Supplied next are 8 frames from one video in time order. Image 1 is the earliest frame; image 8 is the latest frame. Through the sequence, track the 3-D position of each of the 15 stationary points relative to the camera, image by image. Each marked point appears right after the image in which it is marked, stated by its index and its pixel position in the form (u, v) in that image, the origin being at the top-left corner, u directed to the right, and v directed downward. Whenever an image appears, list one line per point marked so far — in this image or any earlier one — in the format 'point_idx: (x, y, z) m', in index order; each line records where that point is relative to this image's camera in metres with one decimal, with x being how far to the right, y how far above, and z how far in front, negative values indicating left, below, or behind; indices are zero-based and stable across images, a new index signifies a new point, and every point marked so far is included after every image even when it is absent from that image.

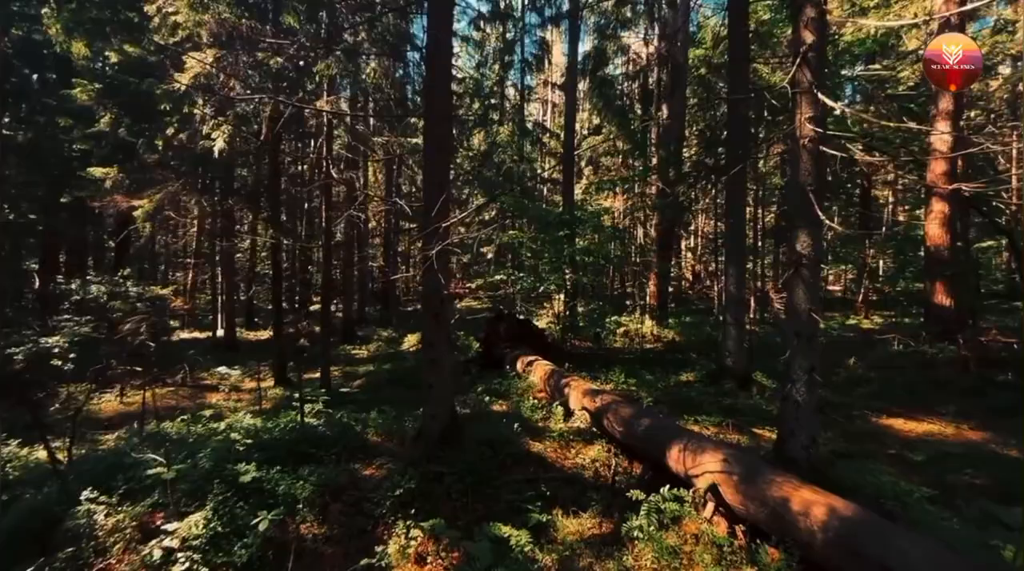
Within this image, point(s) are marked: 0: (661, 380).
0: (+3.5, -2.2, +10.2) m
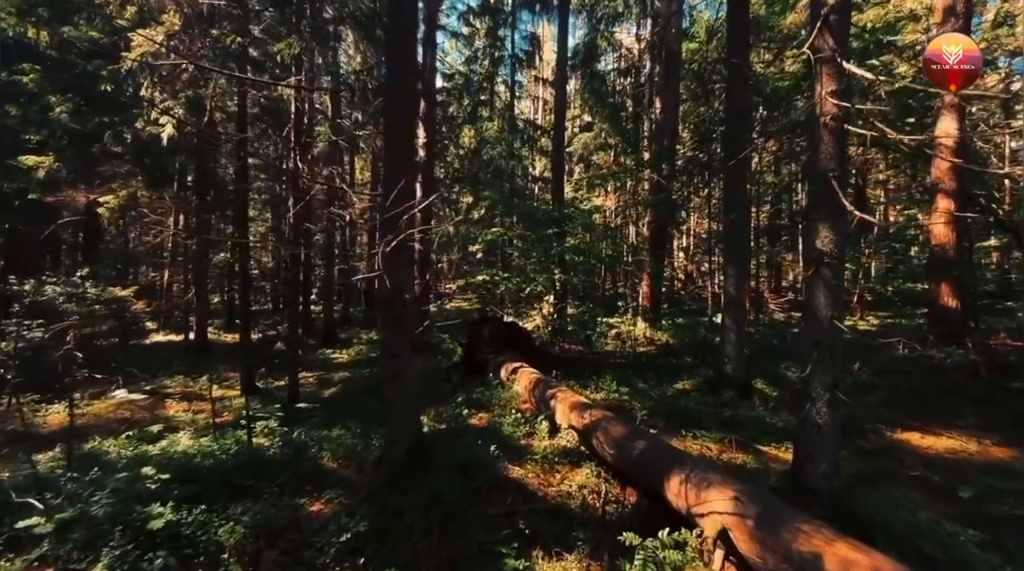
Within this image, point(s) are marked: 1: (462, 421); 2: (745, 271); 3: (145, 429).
0: (+3.1, -2.2, +9.5) m
1: (-0.9, -2.3, +7.4) m
2: (+4.9, +0.3, +9.2) m
3: (-7.2, -2.8, +8.6) m
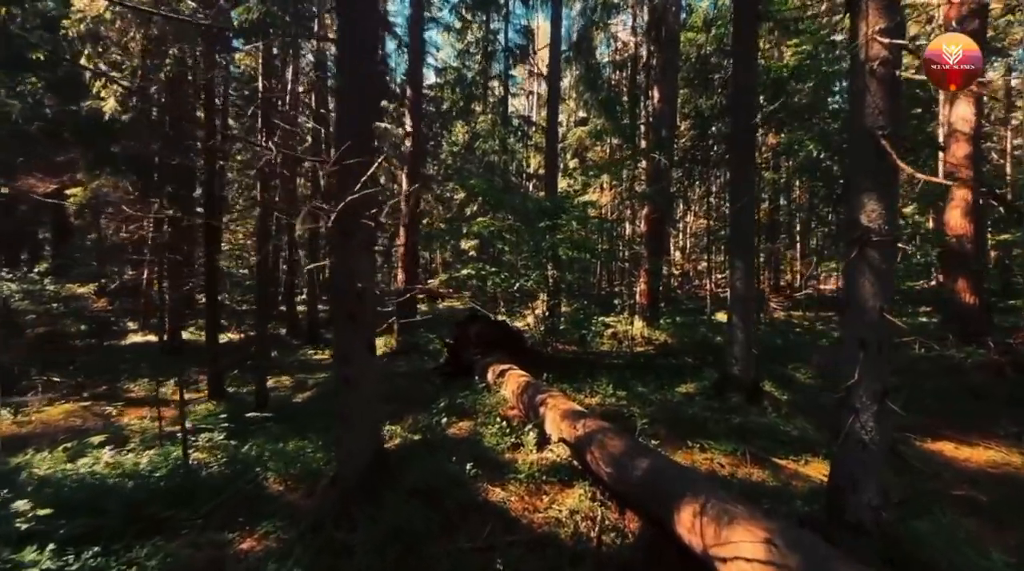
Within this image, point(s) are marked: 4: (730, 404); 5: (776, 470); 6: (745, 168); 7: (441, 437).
0: (+2.9, -2.1, +8.7) m
1: (-1.1, -2.2, +6.6) m
2: (+4.6, +0.4, +8.4) m
3: (-7.5, -2.7, +7.7) m
4: (+3.9, -2.1, +7.8) m
5: (+3.4, -2.4, +5.6) m
6: (+4.6, +2.3, +8.6) m
7: (-1.0, -2.2, +6.4) m
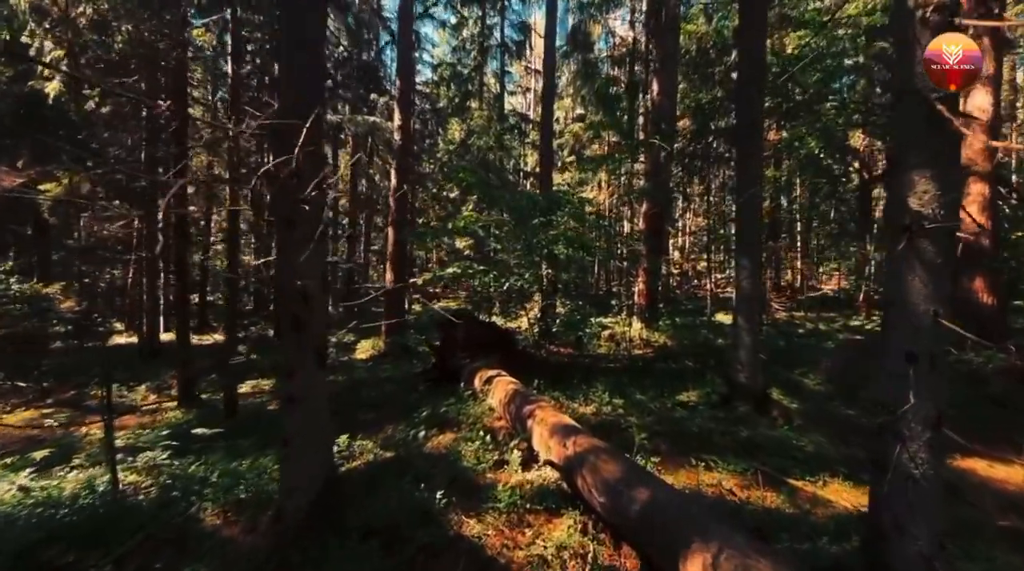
0: (+2.6, -2.1, +8.1) m
1: (-1.3, -2.2, +5.9) m
2: (+4.4, +0.4, +7.8) m
3: (-7.7, -2.7, +7.0) m
4: (+3.7, -2.1, +7.2) m
5: (+3.2, -2.4, +5.0) m
6: (+4.4, +2.3, +7.9) m
7: (-1.3, -2.2, +5.7) m
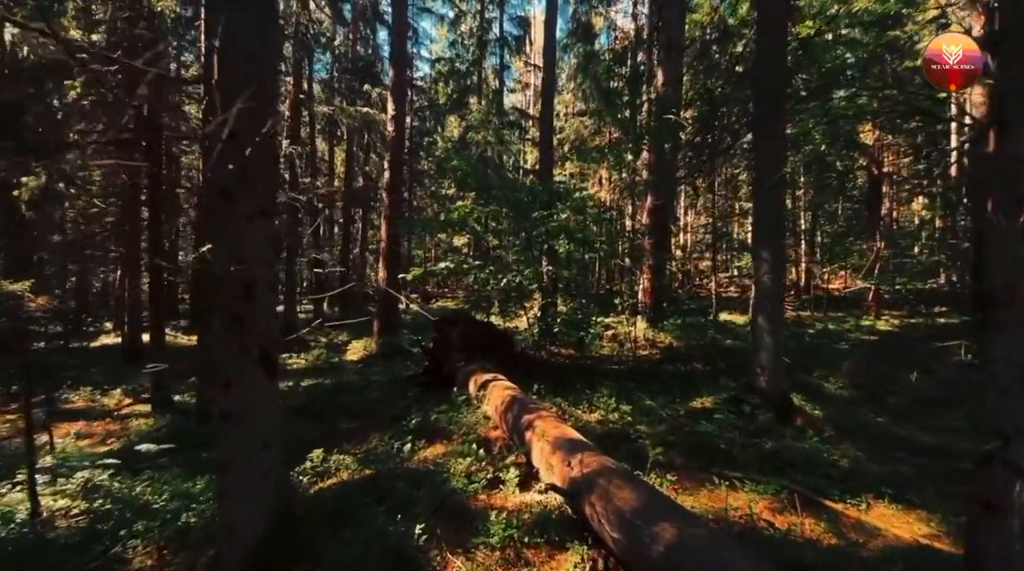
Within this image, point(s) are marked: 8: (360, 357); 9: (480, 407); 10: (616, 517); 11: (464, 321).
0: (+2.6, -2.1, +7.4) m
1: (-1.4, -2.1, +5.2) m
2: (+4.4, +0.5, +7.1) m
3: (-7.7, -2.6, +6.3) m
4: (+3.7, -2.0, +6.5) m
5: (+3.2, -2.3, +4.3) m
6: (+4.3, +2.4, +7.3) m
7: (-1.3, -2.1, +5.0) m
8: (-4.7, -2.2, +13.5) m
9: (-0.5, -2.0, +7.2) m
10: (+0.8, -1.8, +3.4) m
11: (-1.0, -0.7, +9.1) m
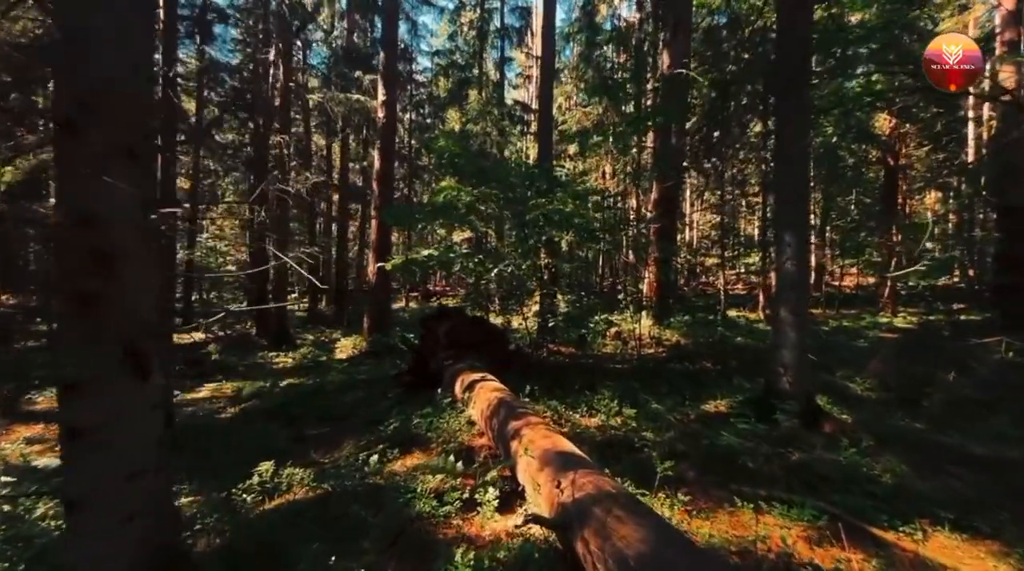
0: (+2.4, -1.9, +6.6) m
1: (-1.5, -2.0, +4.5) m
2: (+4.2, +0.7, +6.3) m
3: (-7.9, -2.5, +5.6) m
4: (+3.5, -1.9, +5.7) m
5: (+3.0, -2.1, +3.5) m
6: (+4.2, +2.6, +6.4) m
7: (-1.5, -2.0, +4.2) m
8: (-4.8, -2.1, +12.8) m
9: (-0.7, -1.8, +6.4) m
10: (+0.6, -1.6, +2.6) m
11: (-1.1, -0.6, +8.3) m
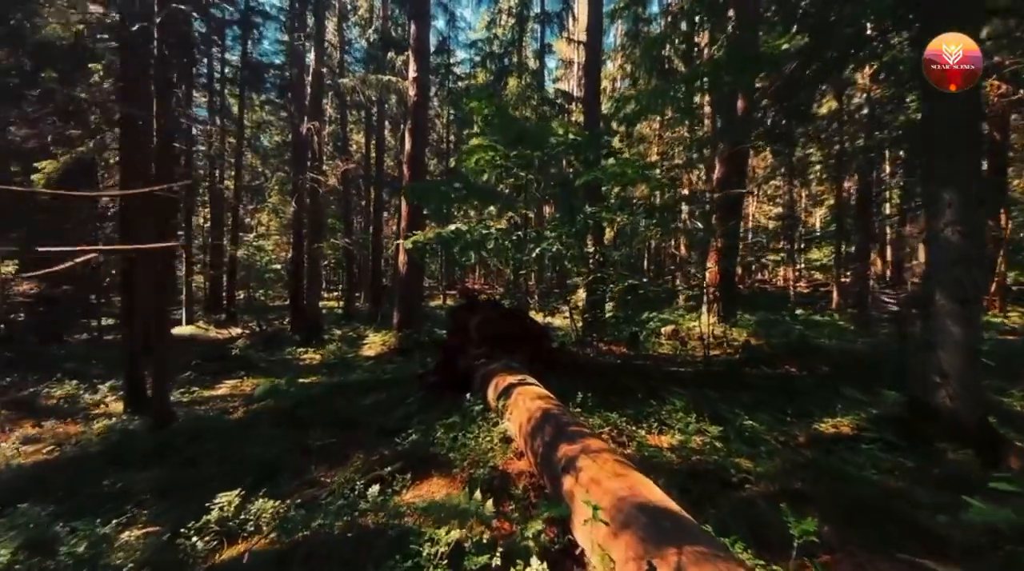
0: (+3.0, -1.6, +4.9) m
1: (-1.2, -1.7, +3.2) m
2: (+4.7, +0.9, +4.5) m
3: (-7.4, -2.2, +4.9) m
4: (+4.0, -1.6, +4.0) m
5: (+3.2, -1.9, +1.8) m
6: (+4.7, +2.8, +4.7) m
7: (-1.1, -1.7, +3.0) m
8: (-3.7, -1.8, +11.8) m
9: (-0.2, -1.6, +5.0) m
10: (+0.8, -1.4, +1.1) m
11: (-0.4, -0.3, +7.0) m
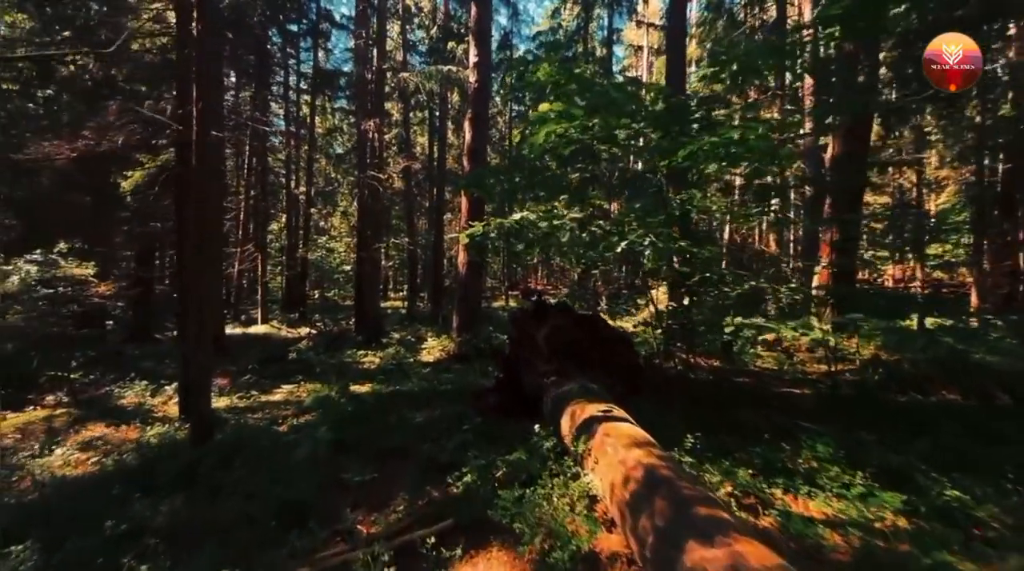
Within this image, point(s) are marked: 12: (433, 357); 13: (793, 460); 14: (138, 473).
0: (+3.7, -1.7, +3.3) m
1: (-0.7, -1.7, +2.2) m
2: (+5.3, +0.9, +2.6) m
3: (-6.6, -2.2, +4.7) m
4: (+4.5, -1.7, +2.2) m
5: (+3.5, -1.9, +0.2) m
6: (+5.3, +2.8, +2.8) m
7: (-0.7, -1.7, +1.9) m
8: (-2.0, -1.9, +11.0) m
9: (+0.6, -1.6, +3.8) m
10: (+1.0, -1.4, -0.2) m
11: (+0.6, -0.4, +5.8) m
12: (-2.0, -1.8, +11.2) m
13: (+2.6, -1.6, +4.1) m
14: (-4.6, -2.3, +5.3) m
